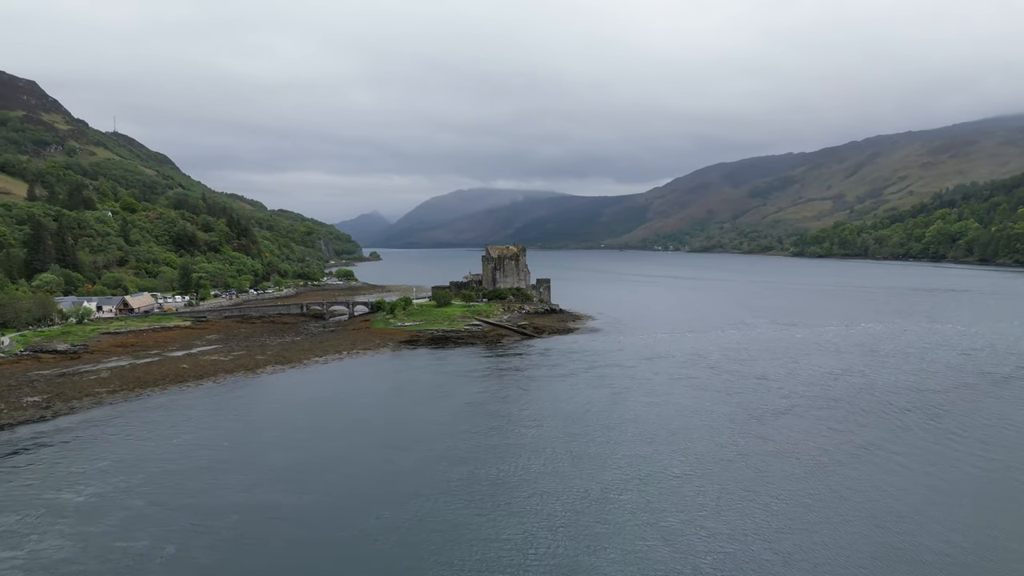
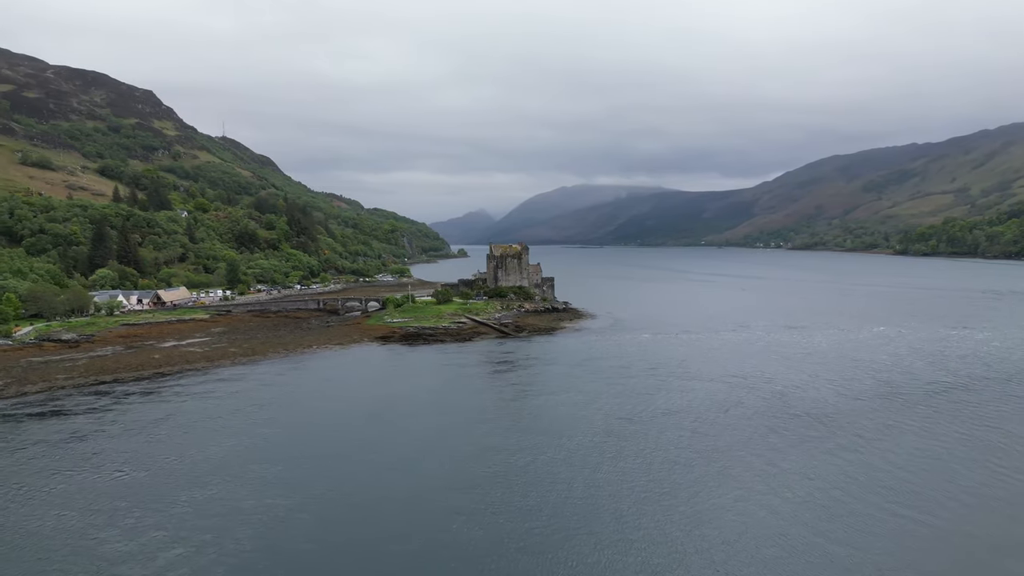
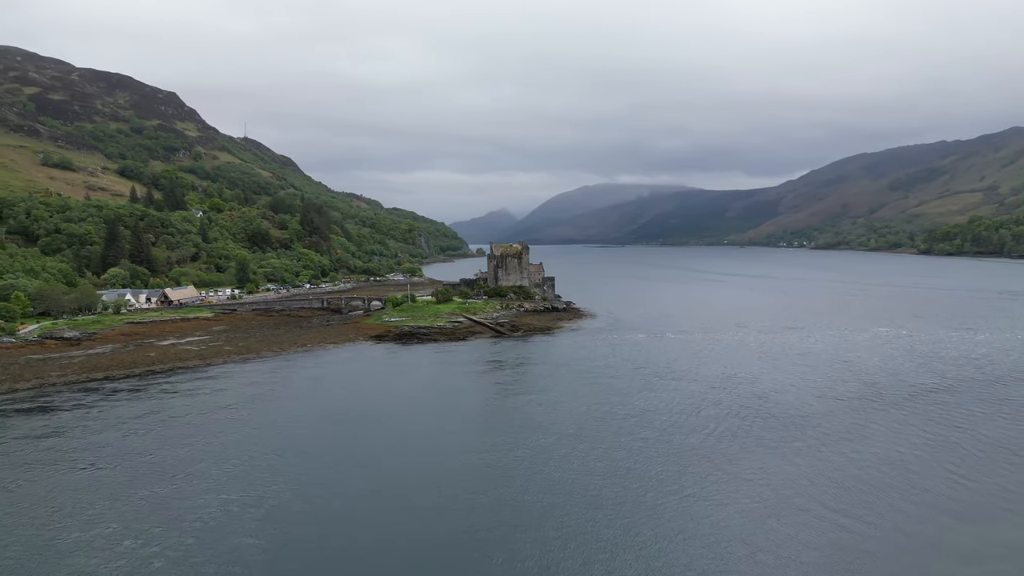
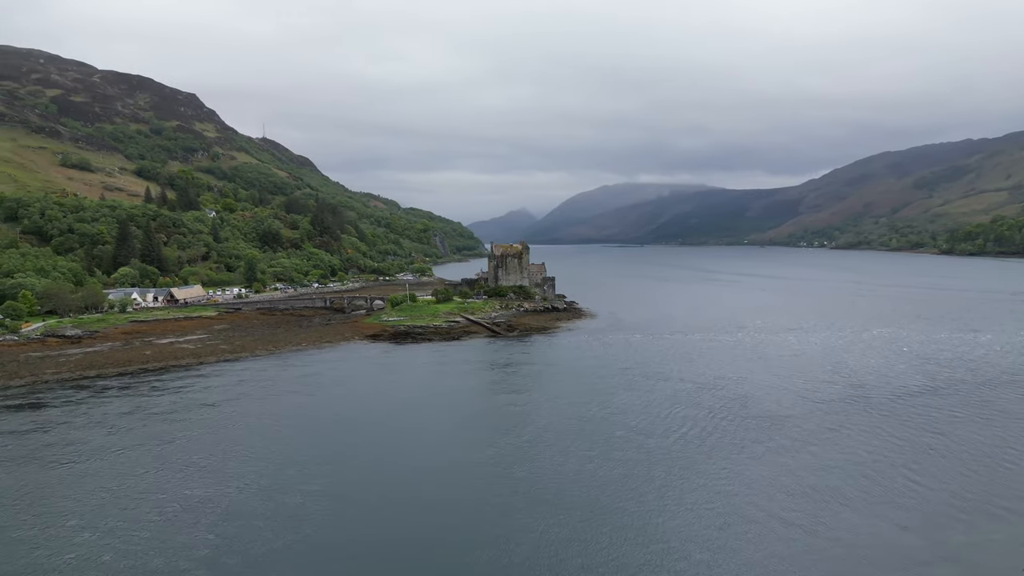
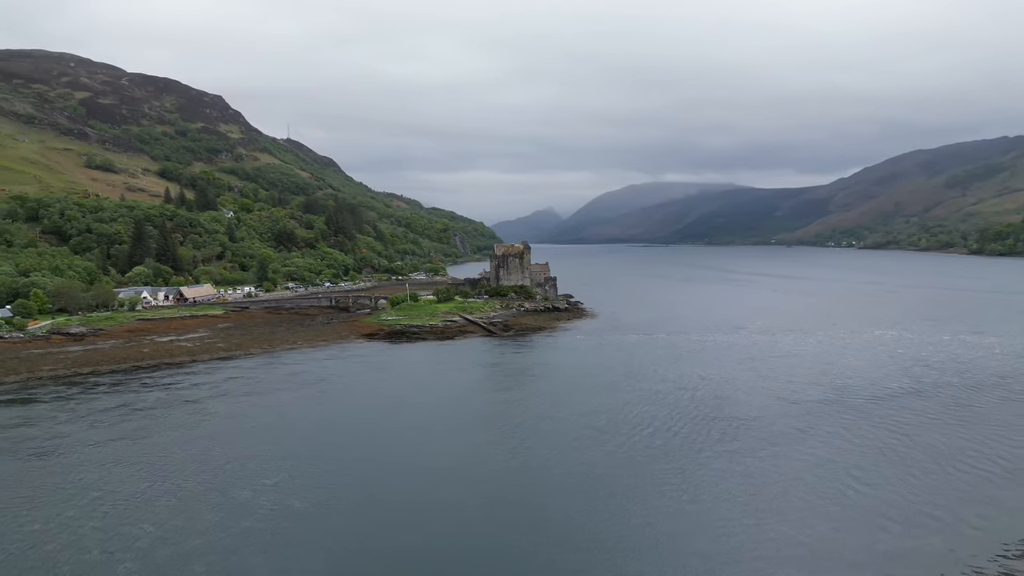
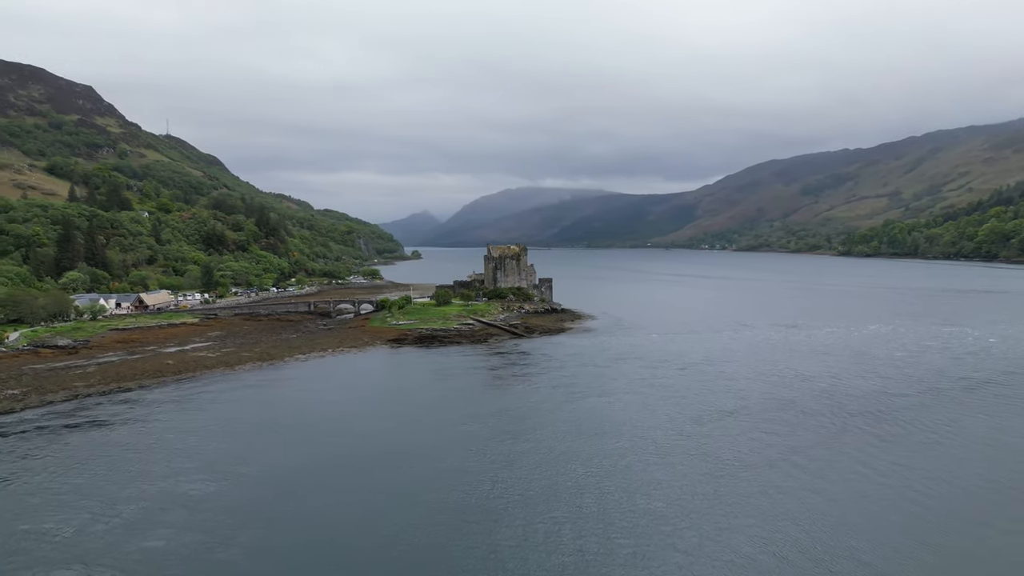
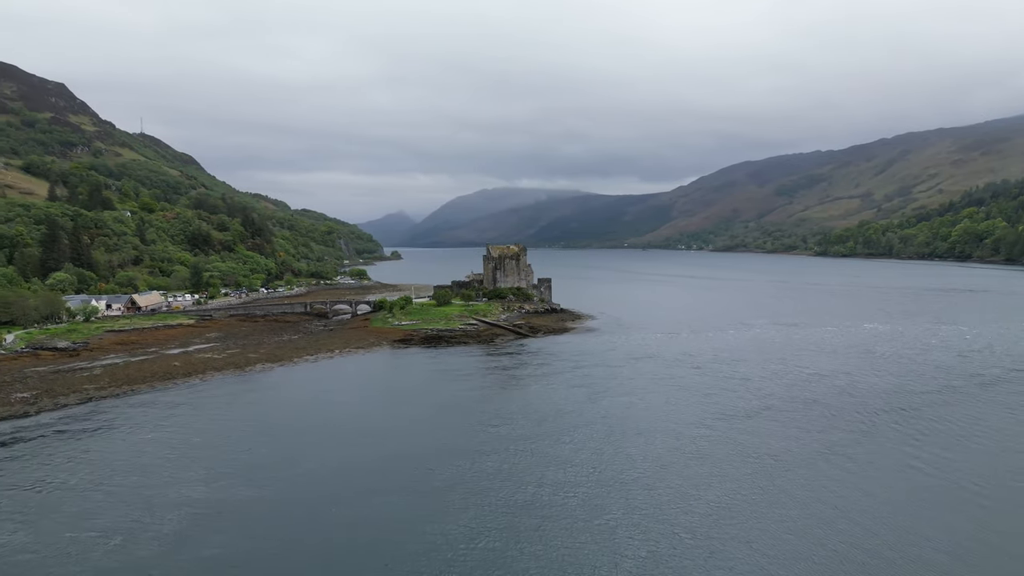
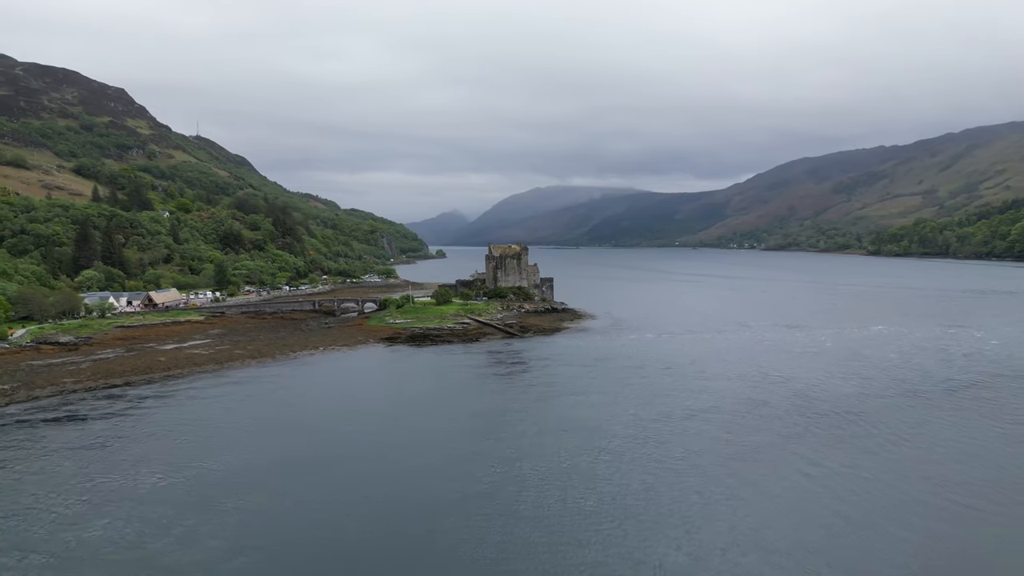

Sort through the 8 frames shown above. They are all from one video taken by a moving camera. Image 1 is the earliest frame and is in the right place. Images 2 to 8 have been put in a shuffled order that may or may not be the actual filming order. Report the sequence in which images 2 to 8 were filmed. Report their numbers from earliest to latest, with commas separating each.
7, 6, 8, 2, 3, 4, 5
